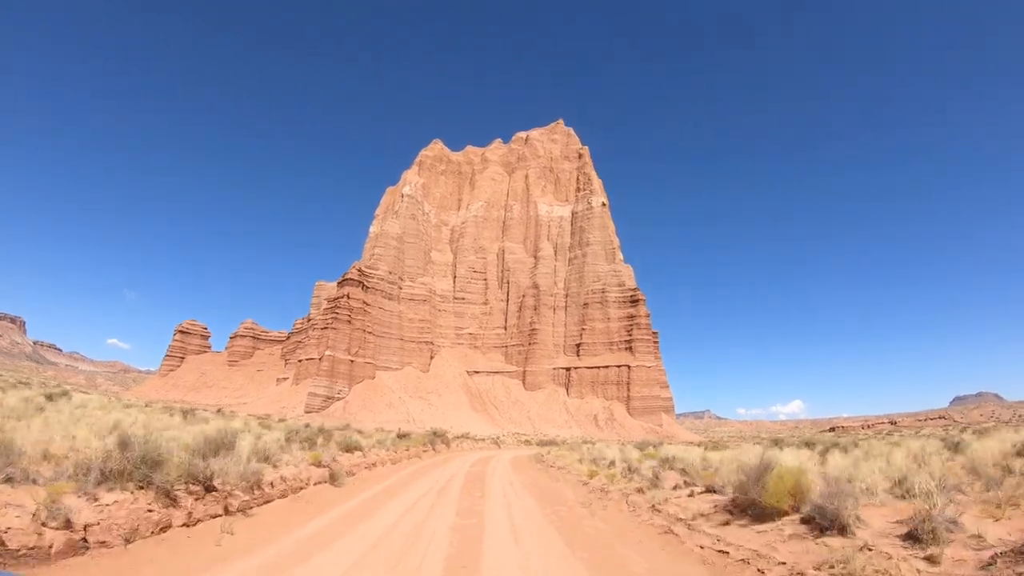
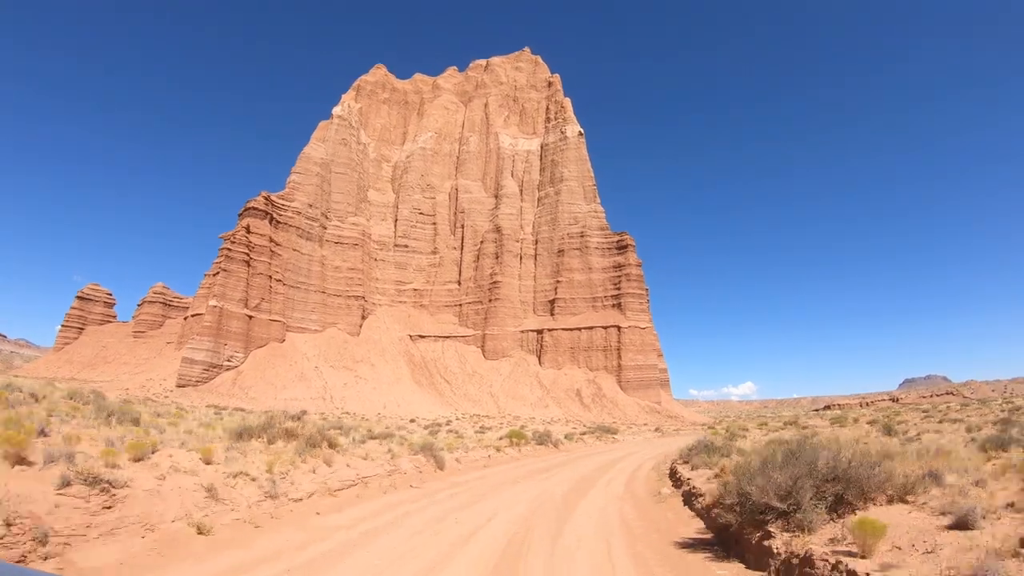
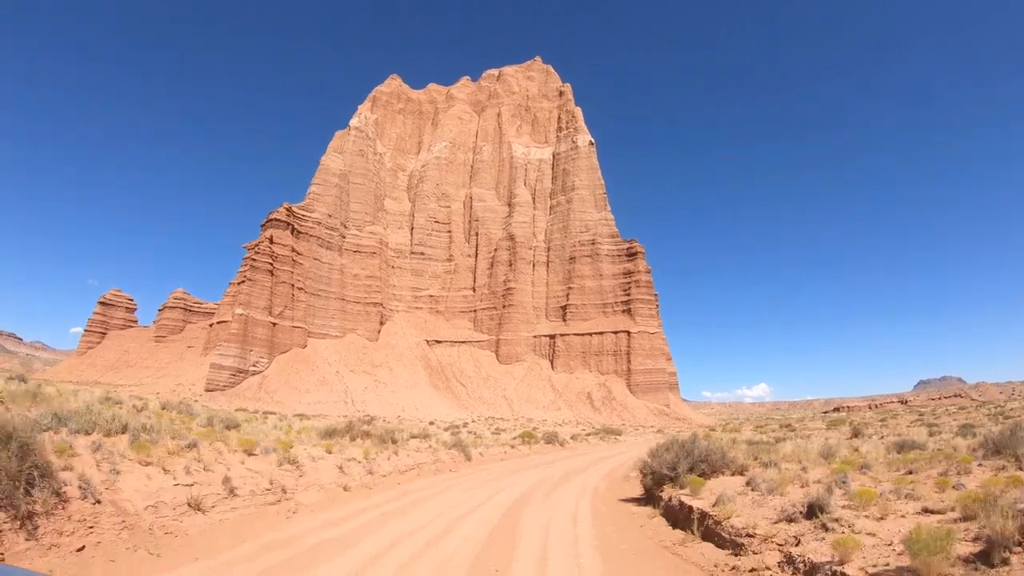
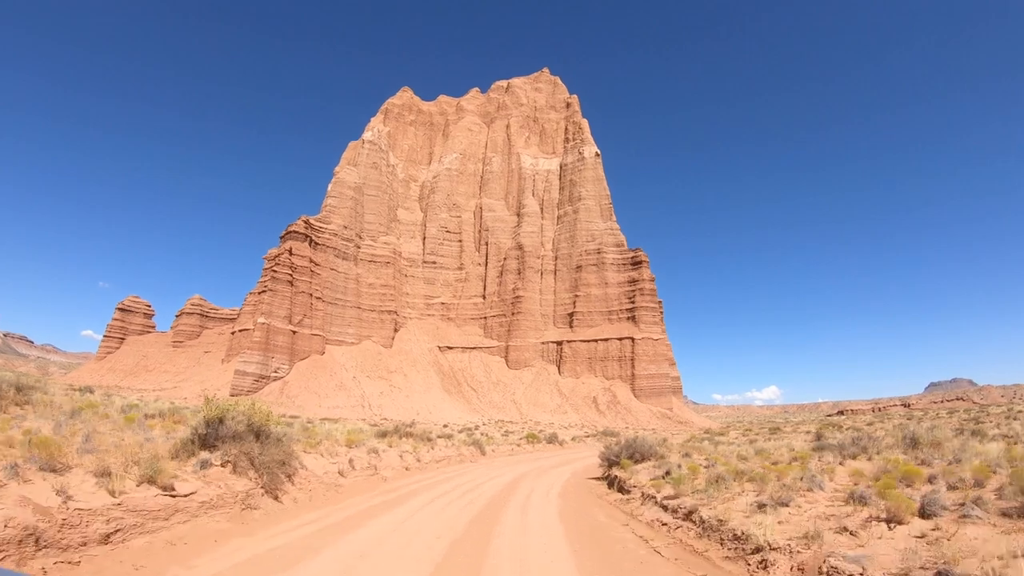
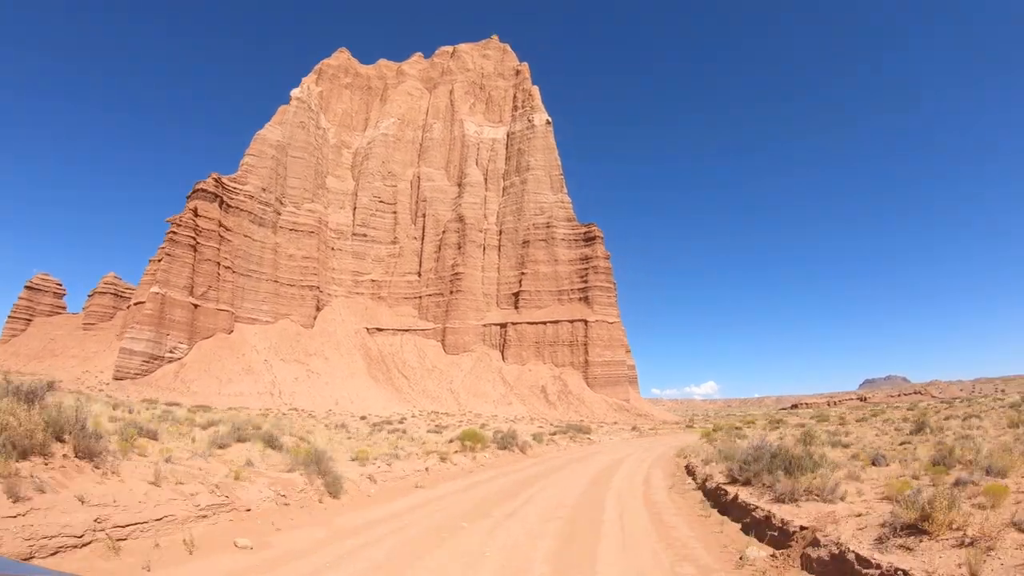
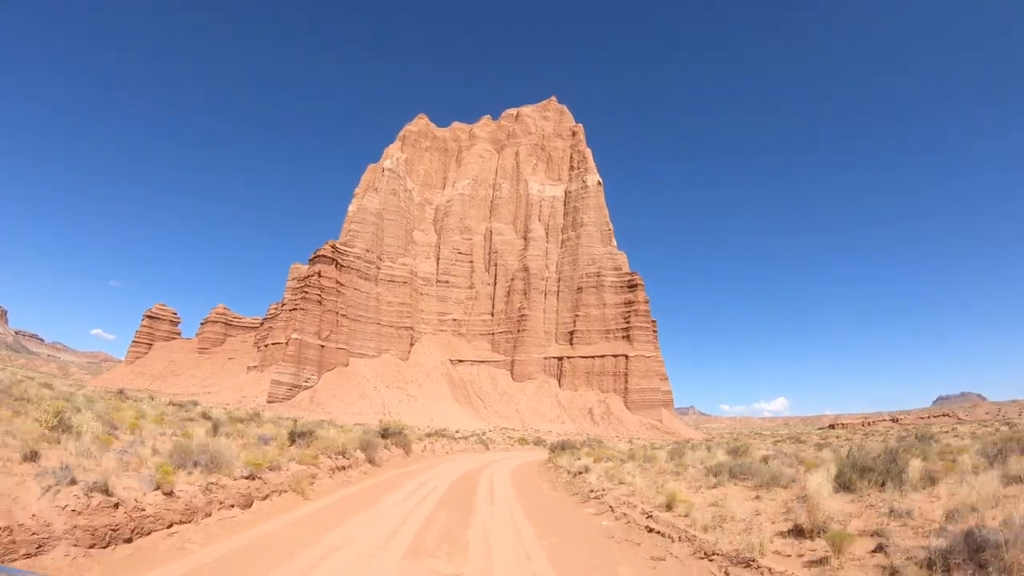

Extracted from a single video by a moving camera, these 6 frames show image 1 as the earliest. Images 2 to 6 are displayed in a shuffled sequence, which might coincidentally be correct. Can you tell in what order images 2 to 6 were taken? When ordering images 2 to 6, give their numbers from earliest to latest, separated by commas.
6, 4, 3, 2, 5
